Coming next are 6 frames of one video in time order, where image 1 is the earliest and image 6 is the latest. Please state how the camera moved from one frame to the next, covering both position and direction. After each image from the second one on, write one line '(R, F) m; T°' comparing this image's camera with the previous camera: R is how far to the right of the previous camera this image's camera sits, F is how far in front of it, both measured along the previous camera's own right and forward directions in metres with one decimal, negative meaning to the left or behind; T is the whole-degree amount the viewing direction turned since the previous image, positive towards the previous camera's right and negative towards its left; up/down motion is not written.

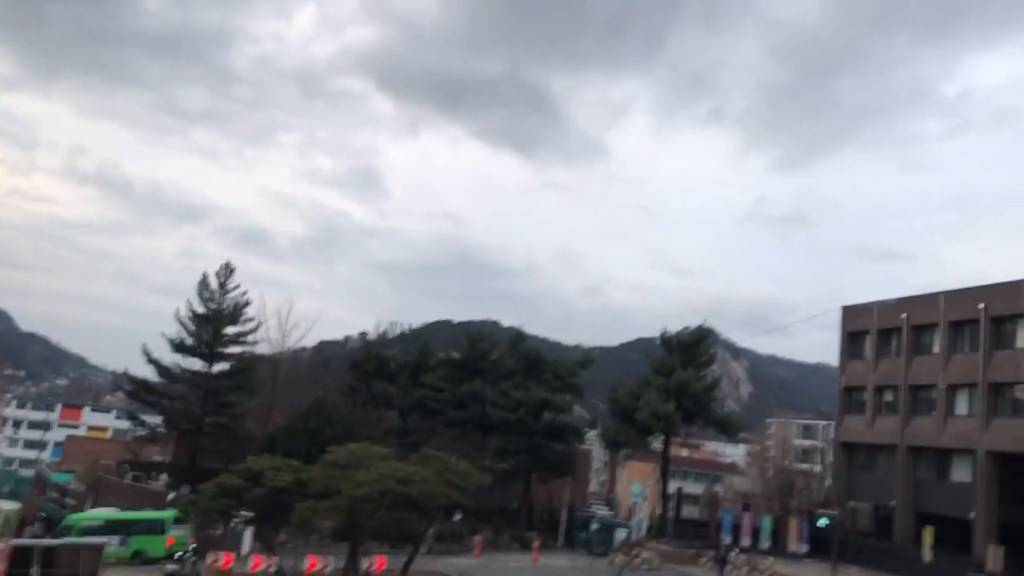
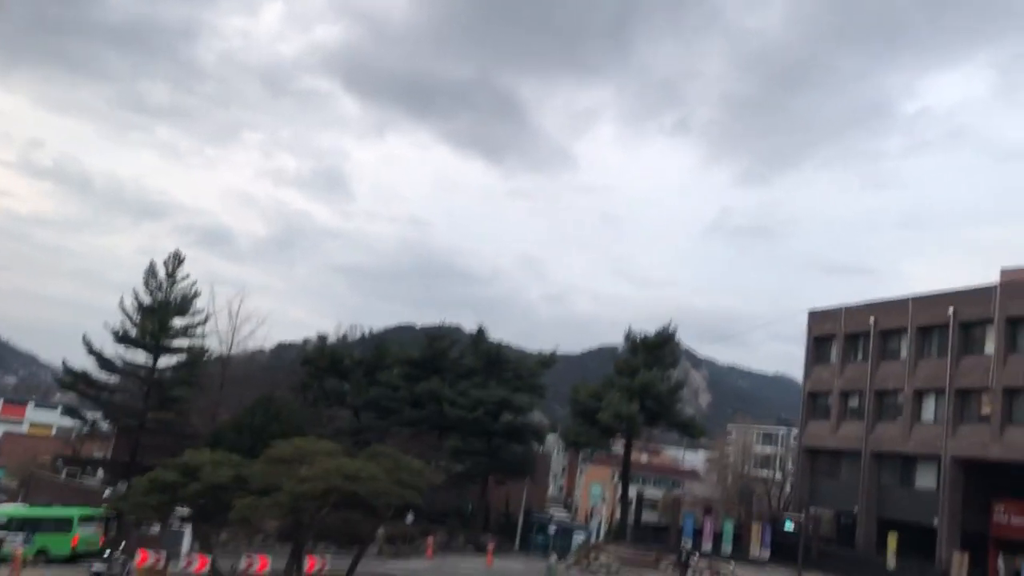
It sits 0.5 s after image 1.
(+0.3, +1.8) m; +2°
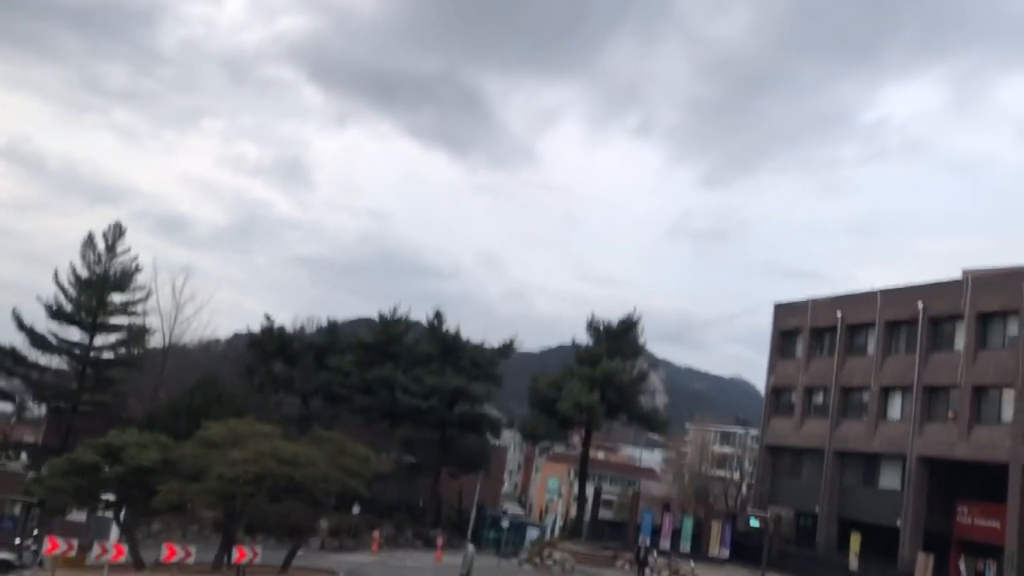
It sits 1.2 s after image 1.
(+0.2, +2.3) m; +2°
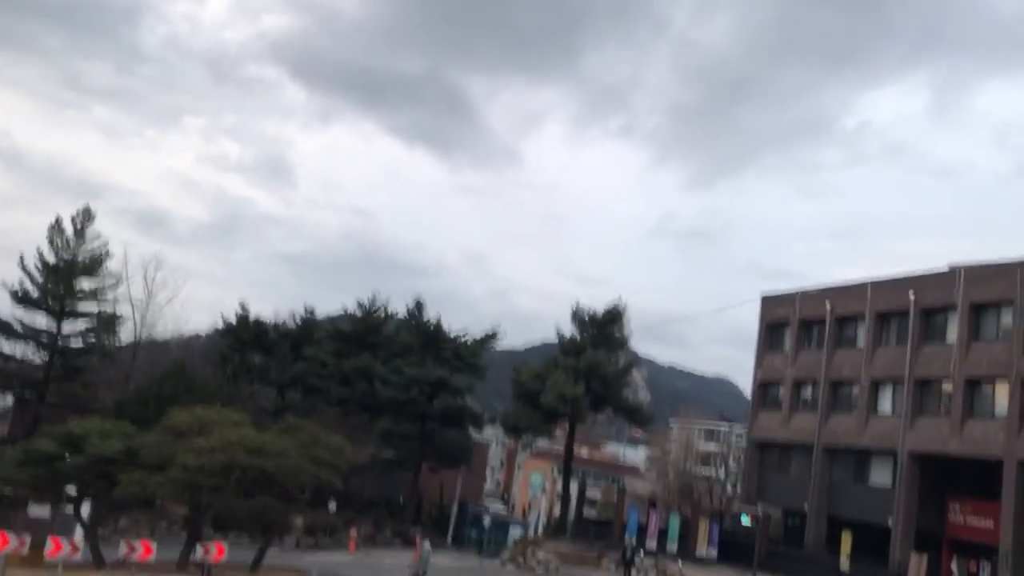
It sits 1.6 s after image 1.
(-0.1, +1.6) m; +1°
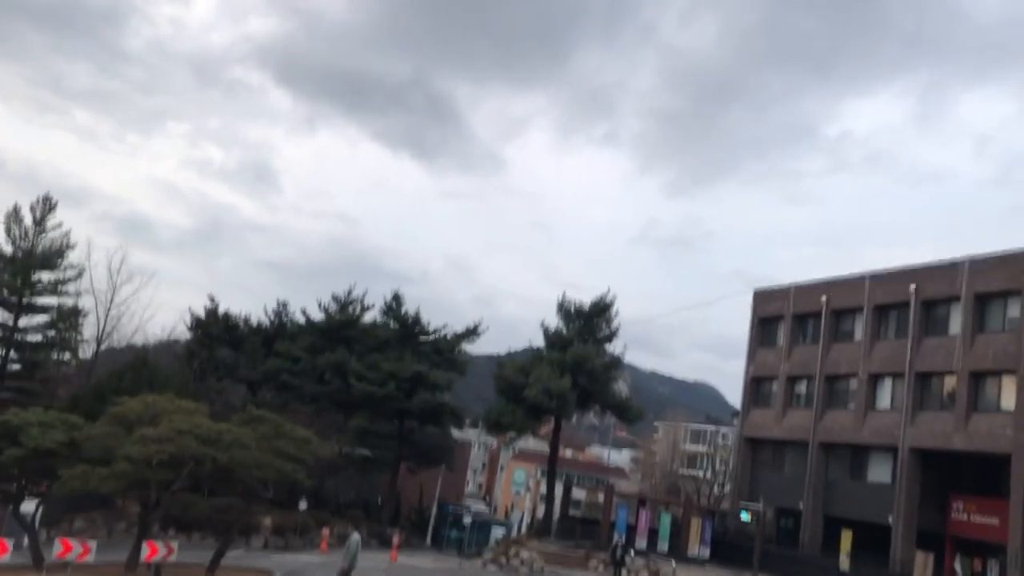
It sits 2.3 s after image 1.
(+0.1, +2.4) m; +1°
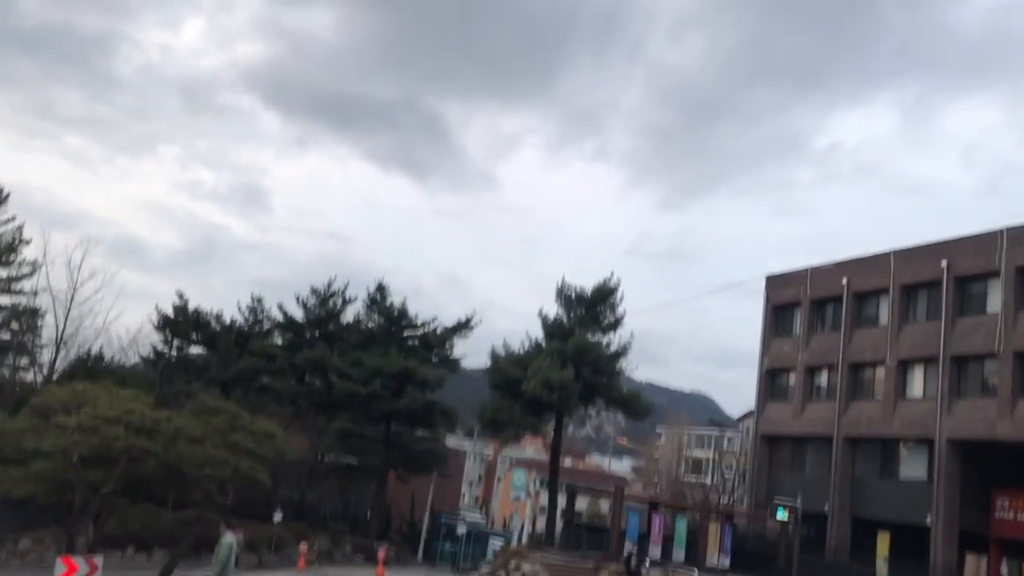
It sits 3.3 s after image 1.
(-0.1, +4.2) m; 0°
